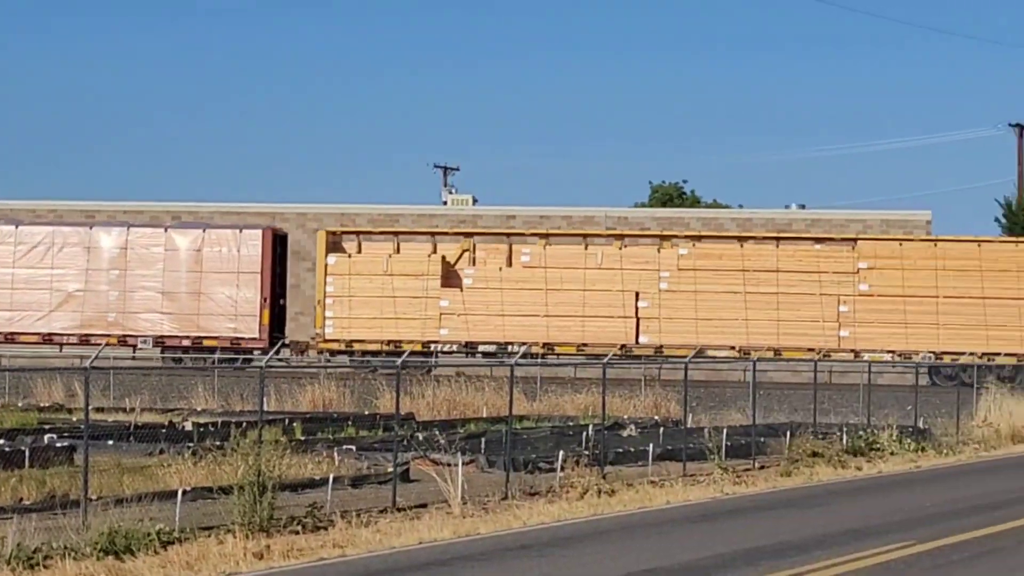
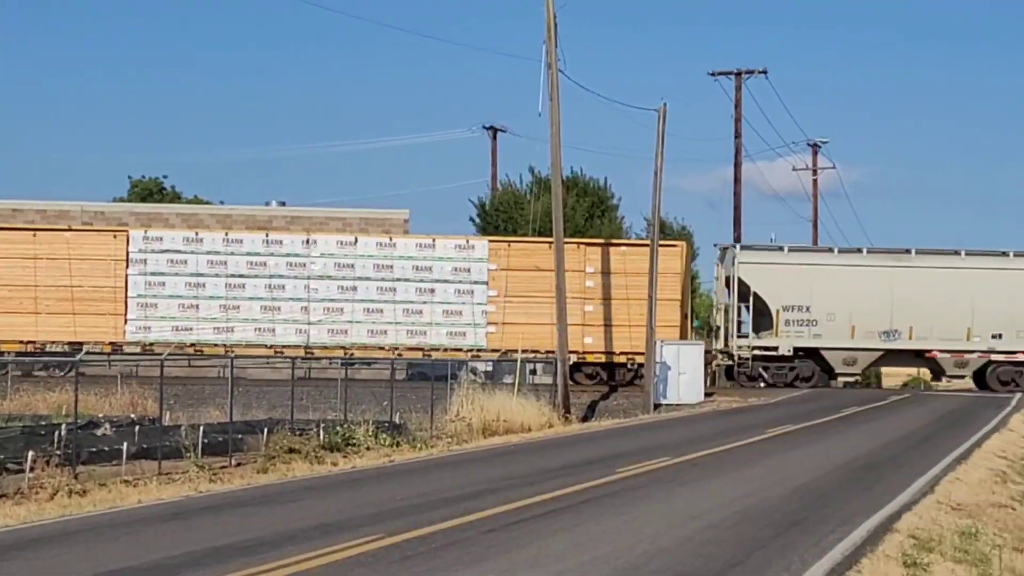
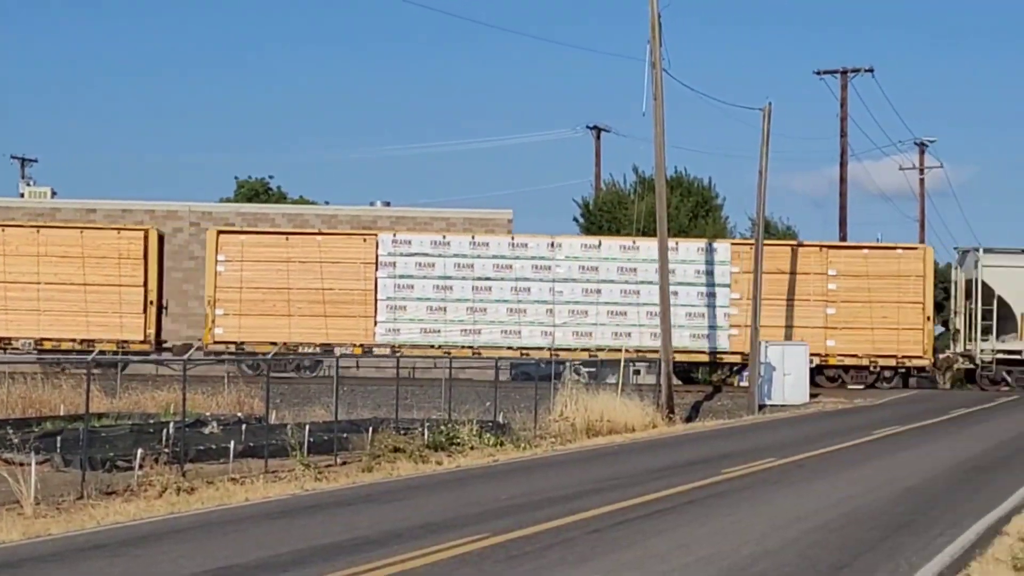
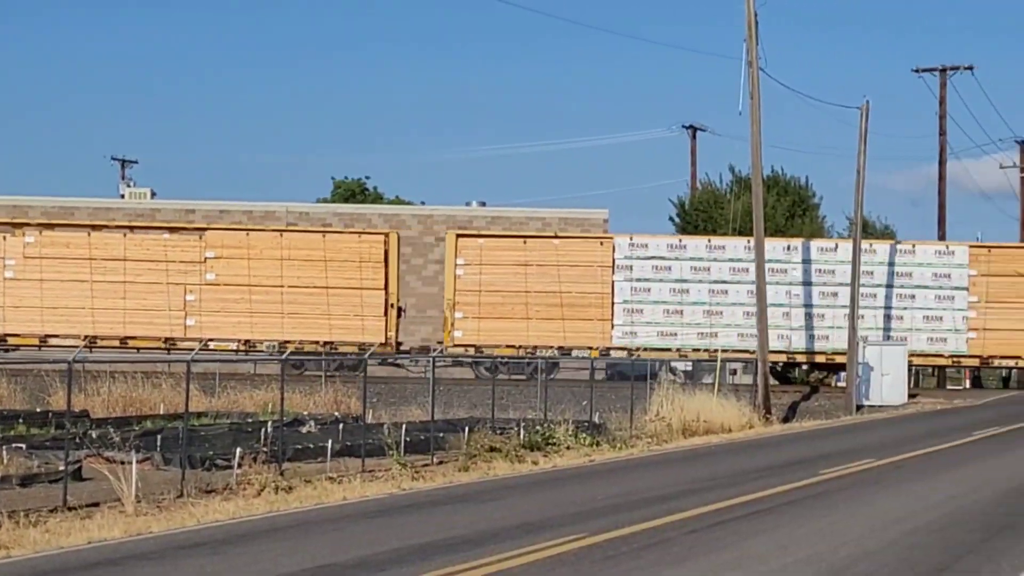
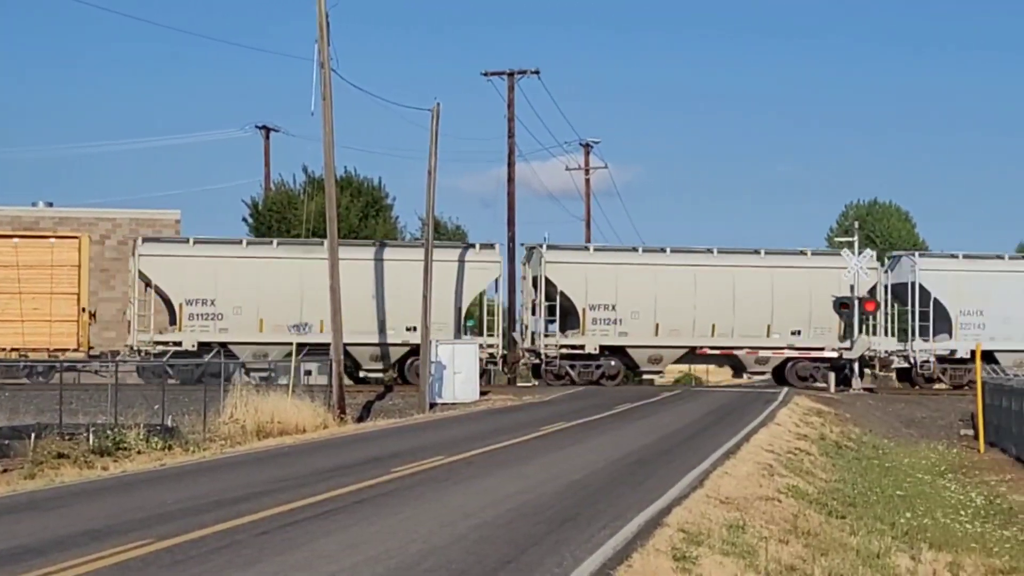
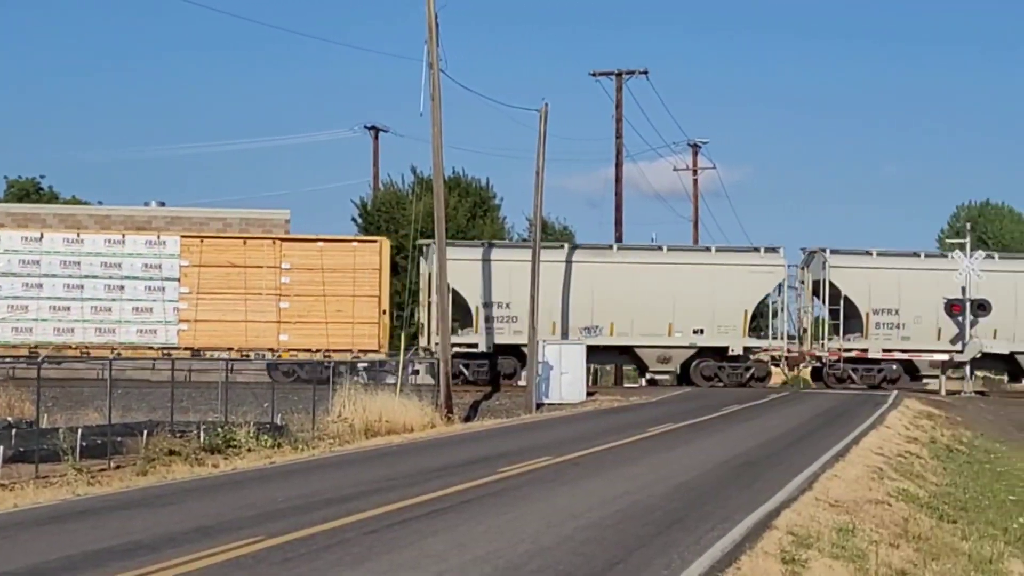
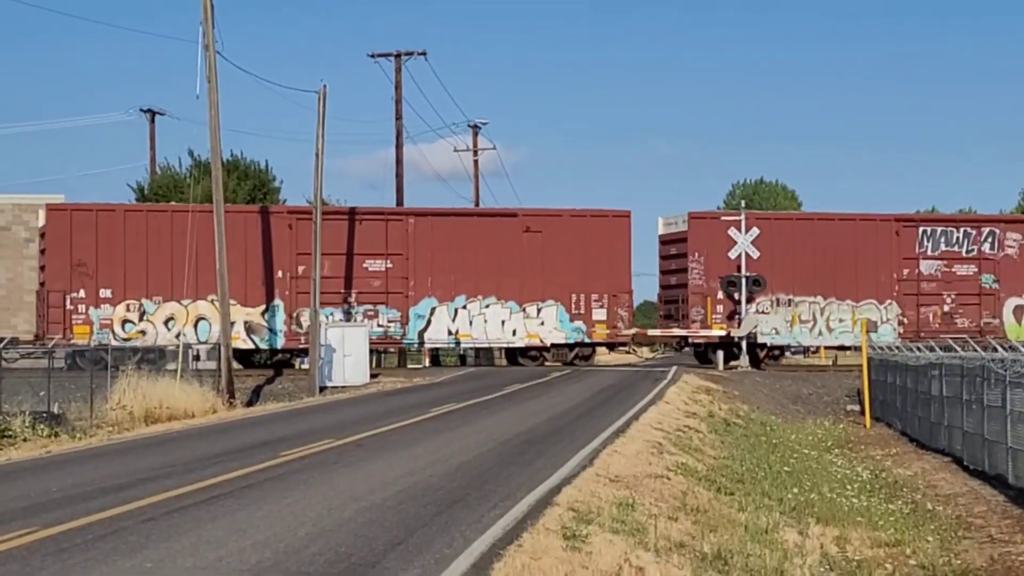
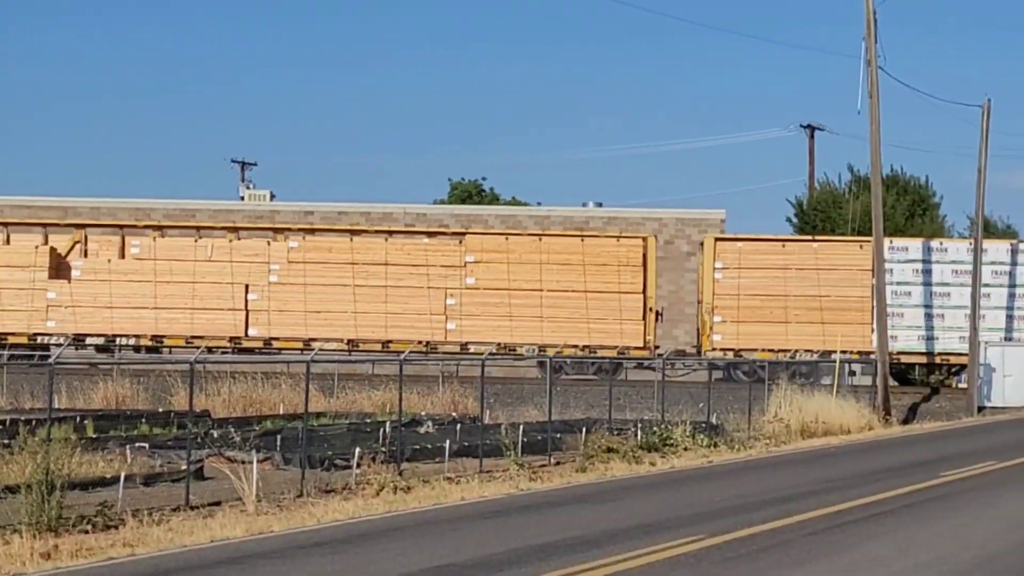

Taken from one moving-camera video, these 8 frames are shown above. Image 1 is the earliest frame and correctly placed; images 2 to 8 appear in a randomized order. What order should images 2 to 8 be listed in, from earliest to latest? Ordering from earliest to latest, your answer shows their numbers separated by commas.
8, 4, 3, 2, 6, 5, 7
